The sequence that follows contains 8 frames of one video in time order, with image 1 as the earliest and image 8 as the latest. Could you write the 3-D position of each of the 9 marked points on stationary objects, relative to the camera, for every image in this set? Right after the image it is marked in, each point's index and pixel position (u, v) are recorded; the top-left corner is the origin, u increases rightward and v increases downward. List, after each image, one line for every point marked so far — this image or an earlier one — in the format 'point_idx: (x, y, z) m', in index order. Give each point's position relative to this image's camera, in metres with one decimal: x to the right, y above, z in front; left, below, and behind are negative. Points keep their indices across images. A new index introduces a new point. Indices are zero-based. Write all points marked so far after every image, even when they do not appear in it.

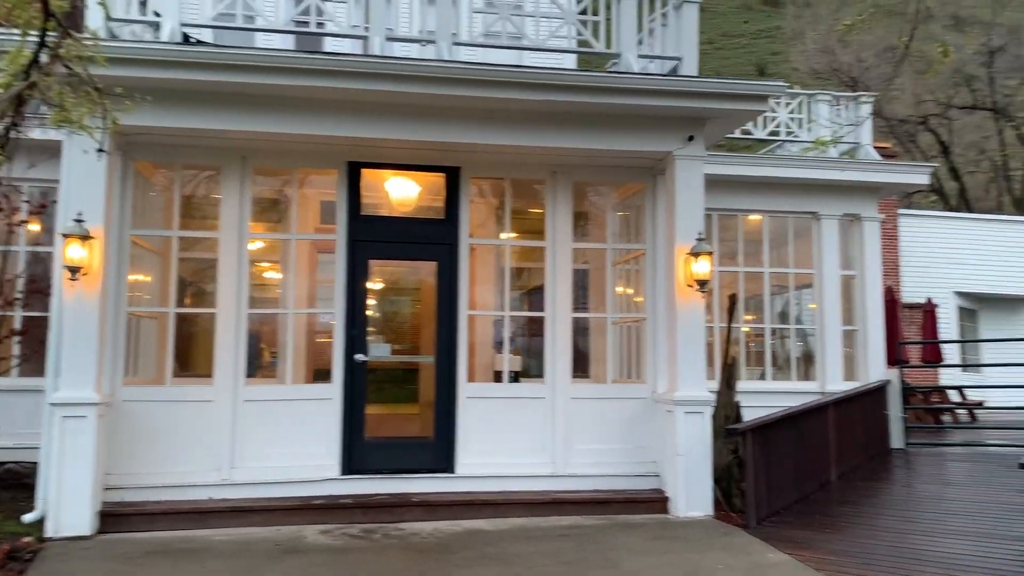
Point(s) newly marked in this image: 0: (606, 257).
0: (+0.7, +0.2, +6.9) m
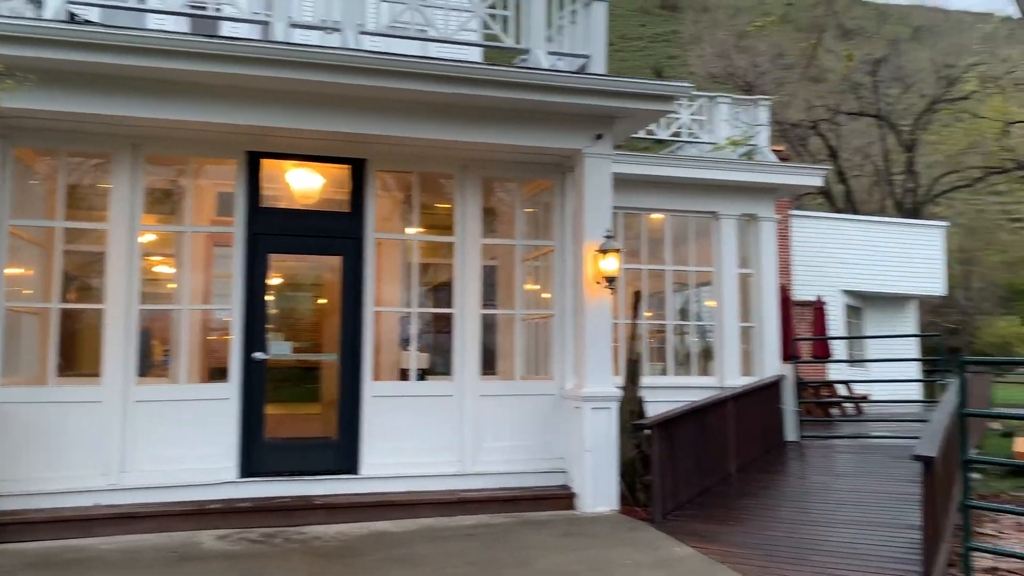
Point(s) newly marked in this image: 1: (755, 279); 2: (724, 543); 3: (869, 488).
0: (0.0, +0.3, +6.9) m
1: (+2.5, +0.1, +9.1) m
2: (+1.3, -1.5, +5.3) m
3: (+2.8, -1.5, +6.8) m
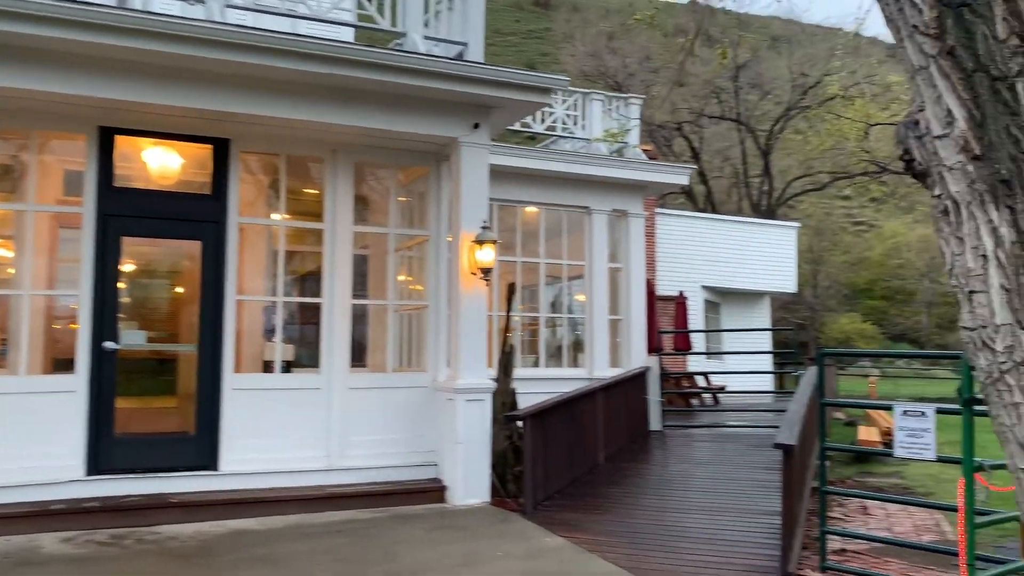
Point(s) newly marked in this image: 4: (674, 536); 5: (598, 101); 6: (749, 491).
0: (-1.0, +0.4, +6.7) m
1: (+1.2, +0.2, +9.3) m
2: (+0.5, -1.5, +5.4) m
3: (+1.7, -1.5, +7.1) m
4: (+1.0, -1.5, +5.3) m
5: (+0.9, +2.0, +9.2) m
6: (+1.7, -1.5, +6.5) m
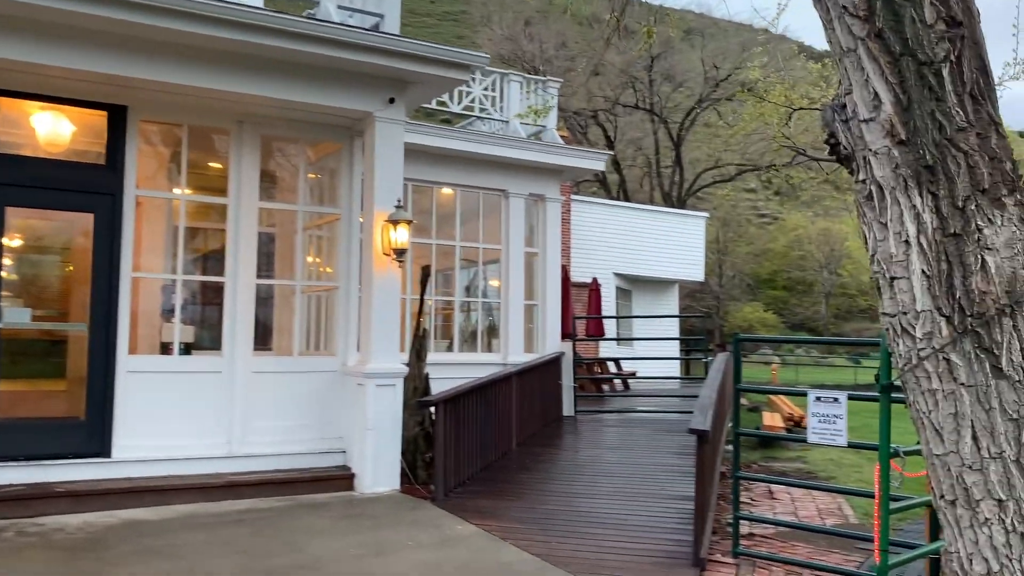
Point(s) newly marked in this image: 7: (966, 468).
0: (-1.6, +0.5, +6.5) m
1: (+0.3, +0.3, +9.2) m
2: (0.0, -1.4, +5.3) m
3: (+1.0, -1.4, +7.1) m
4: (+0.4, -1.4, +5.2) m
5: (0.0, +2.1, +9.0) m
6: (+1.1, -1.4, +6.5) m
7: (+1.3, -0.5, +2.6) m
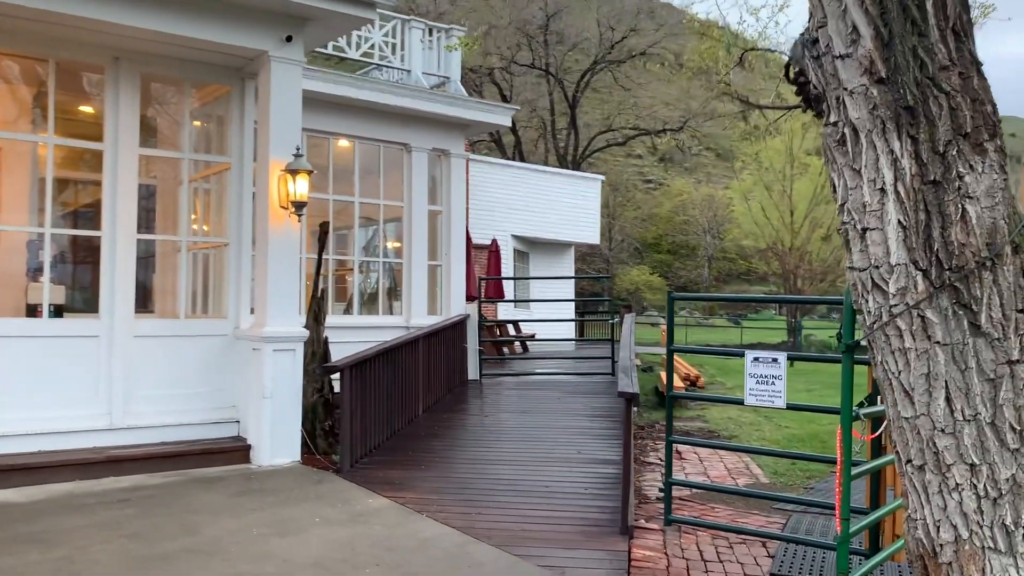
0: (-2.2, +0.8, +5.9) m
1: (-0.7, +0.7, +8.8) m
2: (-0.5, -1.1, +5.0) m
3: (+0.3, -1.1, +6.9) m
4: (0.0, -1.1, +5.0) m
5: (-0.9, +2.5, +8.6) m
6: (+0.4, -1.1, +6.4) m
7: (+1.2, -0.4, +2.4) m
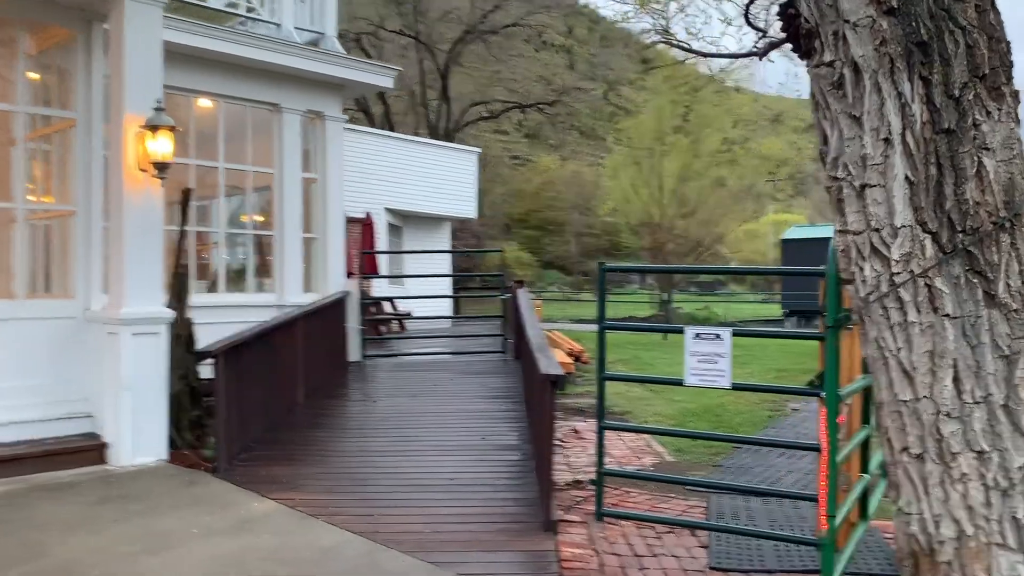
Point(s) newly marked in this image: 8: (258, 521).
0: (-2.8, +0.9, +5.0) m
1: (-1.8, +0.9, +8.2) m
2: (-1.0, -1.0, +4.4) m
3: (-0.5, -0.9, +6.5) m
4: (-0.5, -1.0, +4.5) m
5: (-2.0, +2.7, +7.8) m
6: (-0.3, -0.9, +5.9) m
7: (+1.0, -0.3, +2.1) m
8: (-1.1, -1.0, +3.9) m
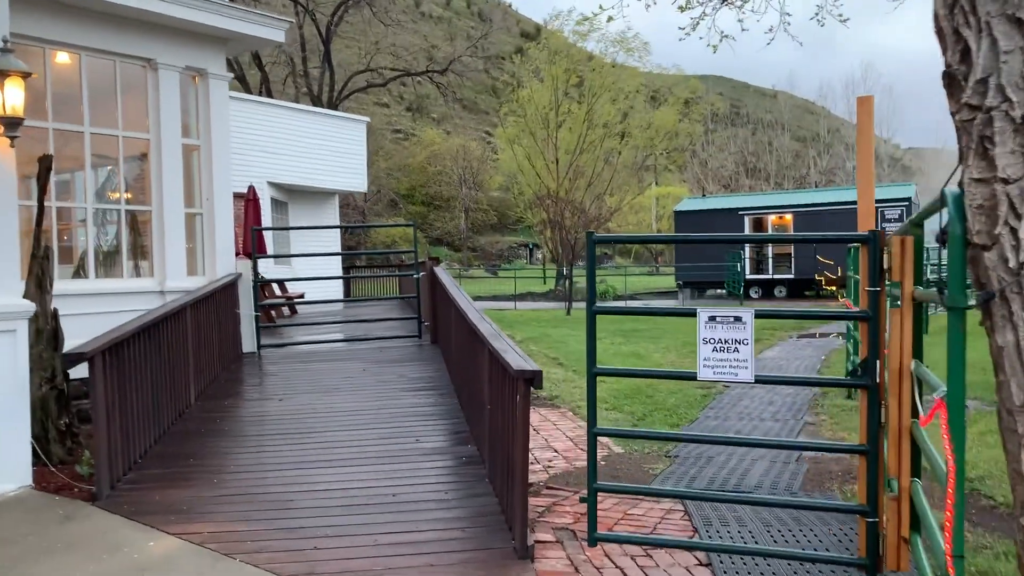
0: (-3.1, +1.0, +3.9) m
1: (-2.5, +1.1, +7.2) m
2: (-1.2, -0.9, +3.6) m
3: (-1.0, -0.7, +5.7) m
4: (-0.7, -0.9, +3.8) m
5: (-2.7, +2.9, +6.8) m
6: (-0.7, -0.8, +5.2) m
7: (+1.1, -0.2, +1.6) m
8: (-1.2, -1.0, +3.1) m
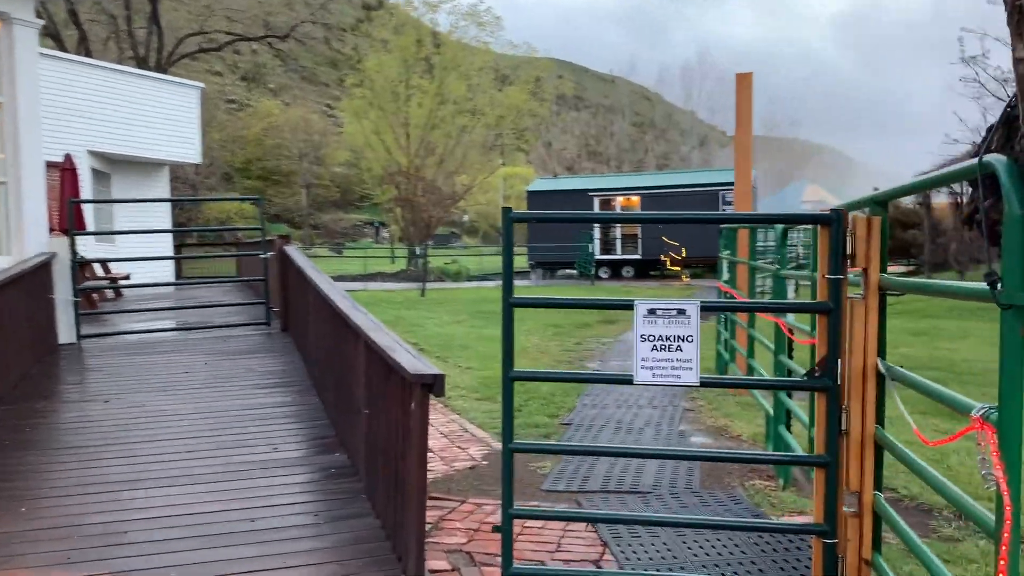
0: (-3.5, +1.0, +2.8) m
1: (-3.5, +1.2, +6.1) m
2: (-1.6, -0.9, +2.9) m
3: (-1.7, -0.6, +5.0) m
4: (-1.2, -0.9, +3.1) m
5: (-3.6, +3.0, +5.6) m
6: (-1.4, -0.7, +4.5) m
7: (+1.1, -0.2, +1.3) m
8: (-1.5, -0.9, +2.4) m
